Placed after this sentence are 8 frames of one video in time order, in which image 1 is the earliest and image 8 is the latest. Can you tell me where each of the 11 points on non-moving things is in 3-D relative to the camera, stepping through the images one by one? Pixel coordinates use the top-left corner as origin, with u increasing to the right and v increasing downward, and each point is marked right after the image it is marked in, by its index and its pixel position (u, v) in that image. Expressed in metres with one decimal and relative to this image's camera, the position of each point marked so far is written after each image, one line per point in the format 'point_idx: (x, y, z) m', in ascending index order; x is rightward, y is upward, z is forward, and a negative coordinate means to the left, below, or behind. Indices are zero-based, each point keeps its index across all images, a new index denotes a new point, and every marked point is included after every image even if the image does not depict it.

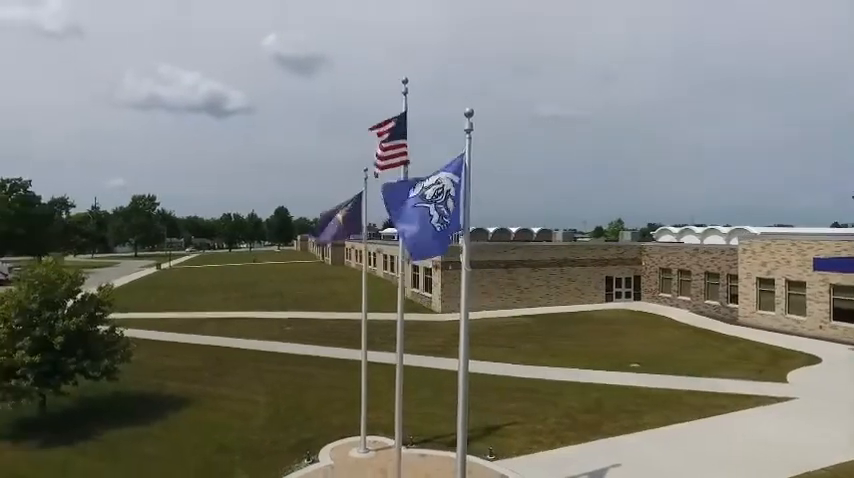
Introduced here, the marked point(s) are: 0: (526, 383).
0: (+3.4, -5.0, +18.3) m
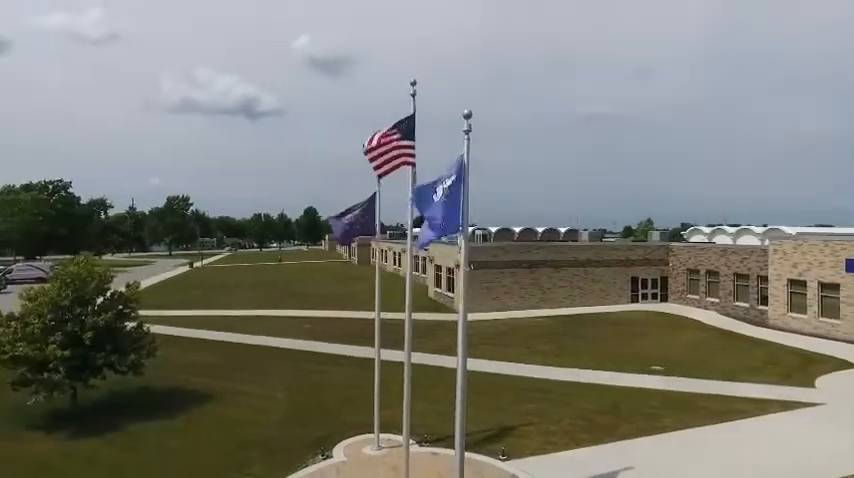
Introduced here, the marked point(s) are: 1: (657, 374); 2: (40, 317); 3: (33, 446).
0: (+3.9, -5.0, +18.2) m
1: (+8.2, -4.8, +18.9) m
2: (-11.2, -2.3, +15.2) m
3: (-10.6, -5.6, +14.1) m
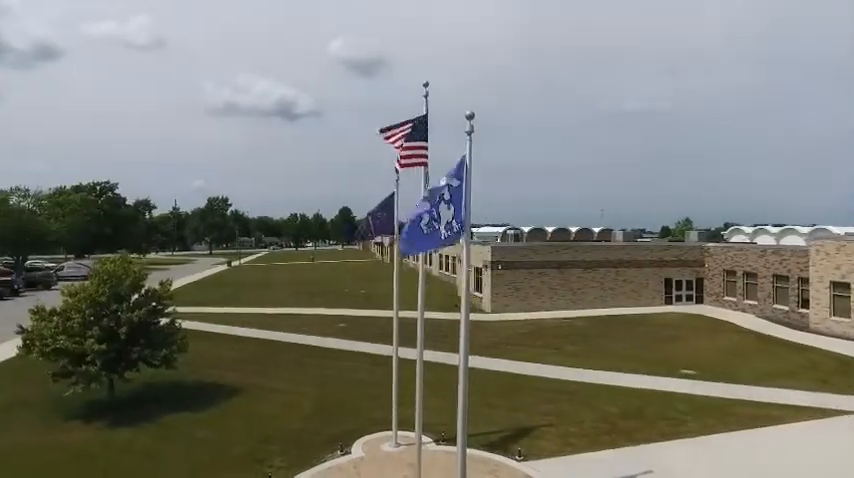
0: (+4.7, -5.0, +18.0) m
1: (+9.0, -4.9, +18.4) m
2: (-10.6, -2.2, +16.0) m
3: (-10.1, -5.6, +14.9) m
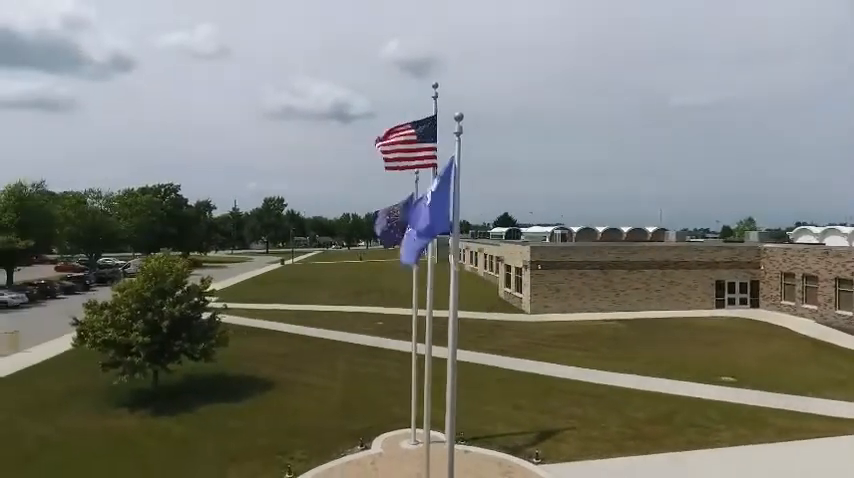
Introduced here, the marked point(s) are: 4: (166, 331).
0: (+5.6, -5.0, +17.5) m
1: (+10.0, -4.9, +17.6) m
2: (-9.8, -2.2, +17.1) m
3: (-9.5, -5.6, +16.0) m
4: (-8.5, -3.0, +17.2) m
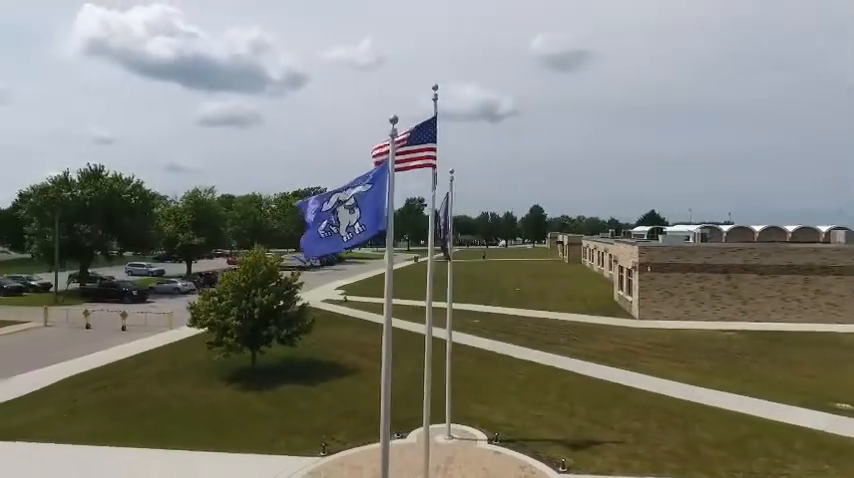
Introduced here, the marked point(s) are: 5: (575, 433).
0: (+7.3, -5.0, +16.0) m
1: (+11.5, -4.9, +14.8) m
2: (-7.6, -2.1, +19.9) m
3: (-7.5, -5.5, +18.7) m
4: (-6.3, -2.9, +19.6) m
5: (+4.0, -5.2, +14.1) m
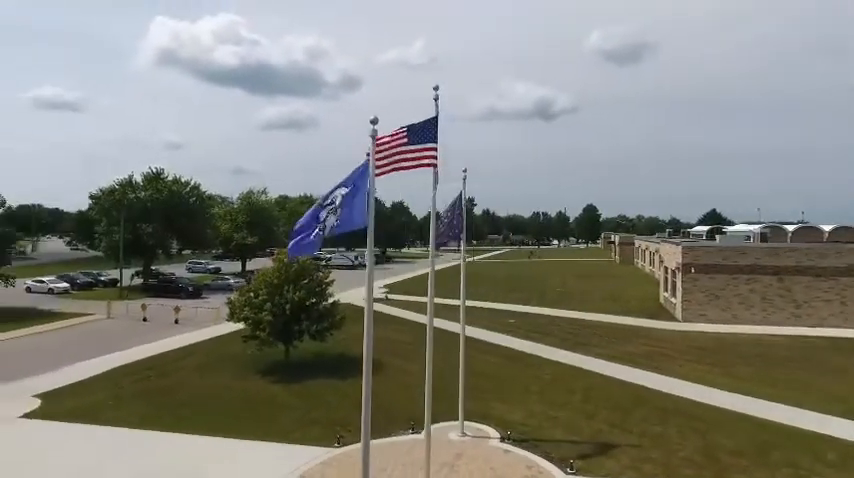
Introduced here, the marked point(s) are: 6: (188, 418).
0: (+7.9, -4.9, +15.4) m
1: (+11.9, -4.9, +13.8) m
2: (-6.6, -2.1, +20.8) m
3: (-6.7, -5.4, +19.6) m
4: (-5.3, -2.9, +20.3) m
5: (+4.3, -5.2, +13.8) m
6: (-7.5, -5.6, +16.6) m
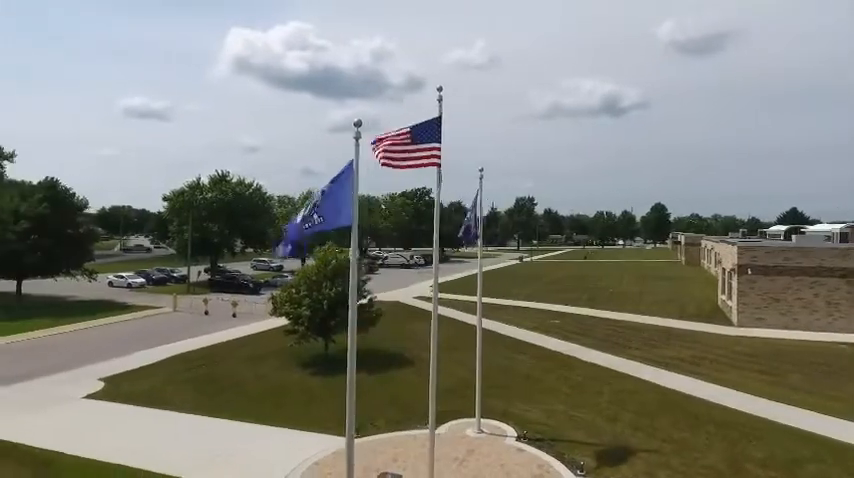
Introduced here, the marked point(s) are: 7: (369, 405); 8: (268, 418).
0: (+8.4, -4.9, +14.6) m
1: (+12.3, -4.8, +12.5) m
2: (-5.2, -2.0, +21.7) m
3: (-5.5, -5.3, +20.6) m
4: (-4.1, -2.8, +21.2) m
5: (+4.7, -5.1, +13.5) m
6: (-6.7, -5.6, +17.8) m
7: (-1.8, -5.3, +16.9) m
8: (-5.0, -5.6, +16.4) m
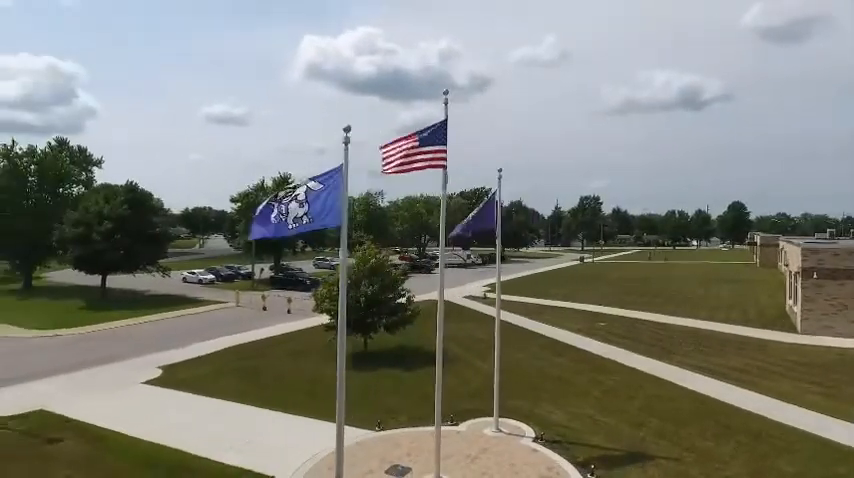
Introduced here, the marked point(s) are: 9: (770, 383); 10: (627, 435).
0: (+8.9, -4.9, +13.8) m
1: (+12.5, -4.9, +11.3) m
2: (-3.7, -2.0, +22.6) m
3: (-4.1, -5.3, +21.5) m
4: (-2.6, -2.8, +21.9) m
5: (+5.1, -5.1, +13.2) m
6: (-5.7, -5.6, +18.8) m
7: (-0.9, -5.3, +17.4) m
8: (-4.1, -5.6, +17.2) m
9: (+11.5, -4.8, +17.5) m
10: (+5.2, -5.1, +13.7) m
